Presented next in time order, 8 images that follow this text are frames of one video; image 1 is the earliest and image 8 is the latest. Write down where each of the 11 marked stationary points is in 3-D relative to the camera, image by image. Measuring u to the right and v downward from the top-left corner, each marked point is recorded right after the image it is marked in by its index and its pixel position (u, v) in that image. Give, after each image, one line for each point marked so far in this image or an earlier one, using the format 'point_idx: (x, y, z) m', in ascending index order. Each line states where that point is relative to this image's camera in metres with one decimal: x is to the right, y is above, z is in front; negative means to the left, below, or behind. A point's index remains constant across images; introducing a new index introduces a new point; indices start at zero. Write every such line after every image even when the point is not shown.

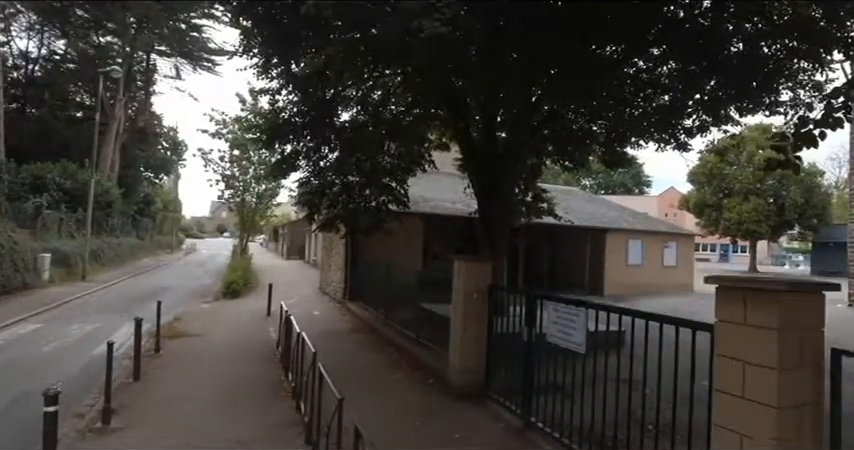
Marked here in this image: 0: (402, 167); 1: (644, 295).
0: (-0.6, +1.4, +12.5) m
1: (+7.4, -2.4, +17.5) m
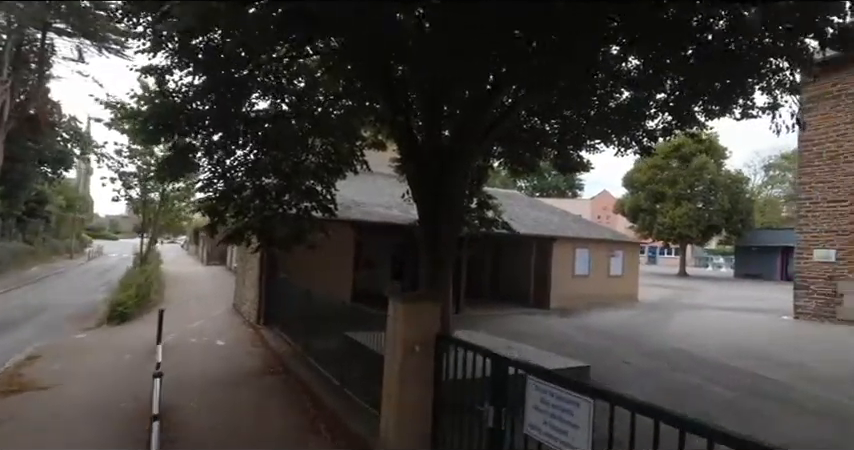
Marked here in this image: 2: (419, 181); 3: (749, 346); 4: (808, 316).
0: (-2.0, +1.2, +10.5) m
1: (+5.3, -2.6, +16.5) m
2: (-0.1, +0.8, +9.0) m
3: (+6.9, -2.5, +10.7) m
4: (+10.3, -2.5, +13.7) m
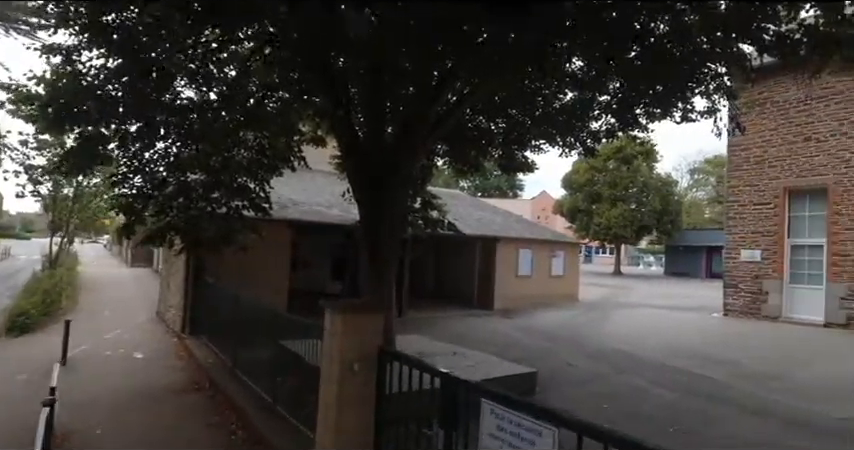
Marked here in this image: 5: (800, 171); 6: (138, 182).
0: (-3.1, +1.2, +9.8) m
1: (+3.5, -2.7, +16.5) m
2: (-1.1, +0.8, +8.4) m
3: (+5.6, -2.6, +11.0) m
4: (+8.8, -2.5, +14.4) m
5: (+9.7, +1.4, +13.3) m
6: (-5.4, +0.8, +9.4) m
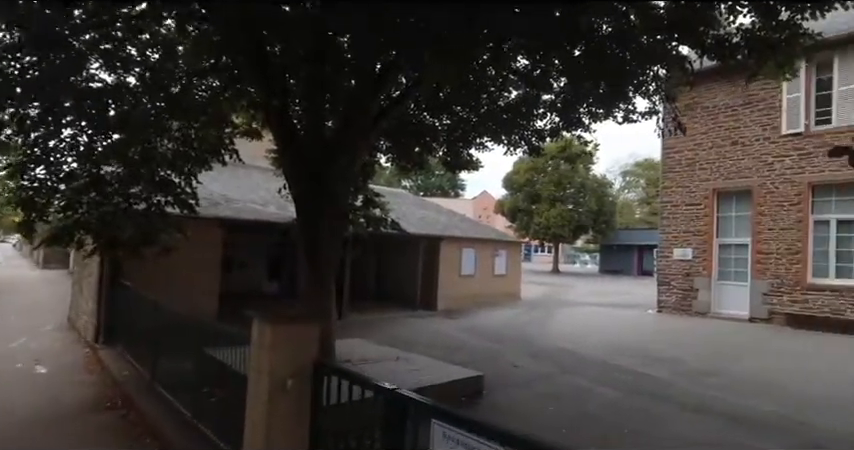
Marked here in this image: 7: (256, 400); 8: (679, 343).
0: (-4.2, +1.2, +9.0) m
1: (+1.6, -2.6, +16.4) m
2: (-2.0, +0.8, +7.9) m
3: (+4.4, -2.5, +11.2) m
4: (+7.1, -2.5, +14.9) m
5: (+8.2, +1.4, +13.9) m
6: (-6.4, +0.8, +8.4) m
7: (-1.4, -1.4, +4.1) m
8: (+5.6, -2.6, +11.1) m
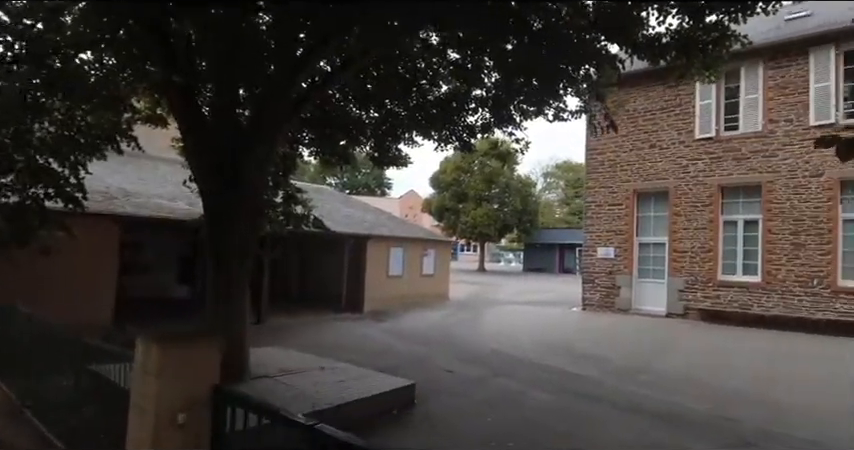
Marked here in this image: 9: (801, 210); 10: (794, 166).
0: (-5.3, +1.3, +7.7) m
1: (-0.7, -2.6, +15.9) m
2: (-3.0, +0.8, +7.0) m
3: (+2.8, -2.5, +11.1) m
4: (+5.0, -2.5, +15.2) m
5: (+6.2, +1.4, +14.4) m
6: (-7.4, +0.9, +6.8) m
7: (-1.8, -1.4, +3.3) m
8: (+4.0, -2.6, +11.3) m
9: (+8.9, +0.4, +12.1) m
10: (+8.8, +1.4, +12.3) m
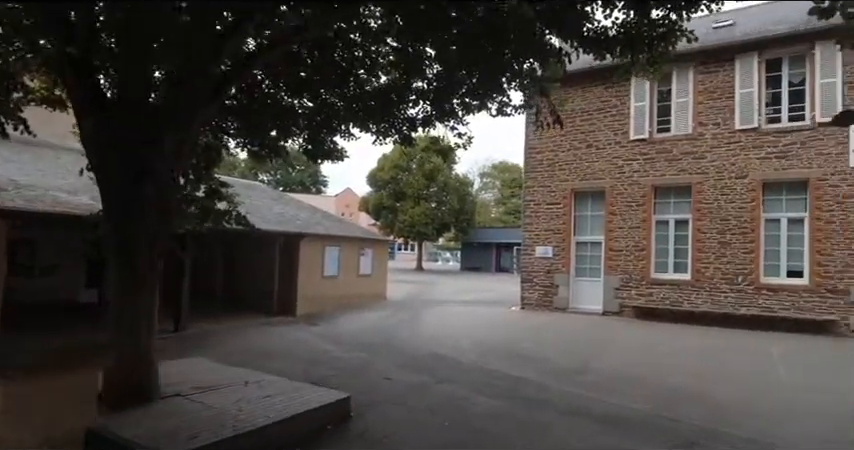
0: (-6.2, +1.3, +6.5) m
1: (-2.6, -2.5, +15.2) m
2: (-3.8, +0.9, +6.0) m
3: (+1.5, -2.5, +10.9) m
4: (+3.1, -2.5, +15.2) m
5: (+4.5, +1.5, +14.5) m
6: (-8.1, +1.0, +5.3) m
7: (-2.2, -1.3, +2.5) m
8: (+2.6, -2.5, +11.2) m
9: (+7.4, +0.4, +12.5) m
10: (+7.4, +1.4, +12.7) m
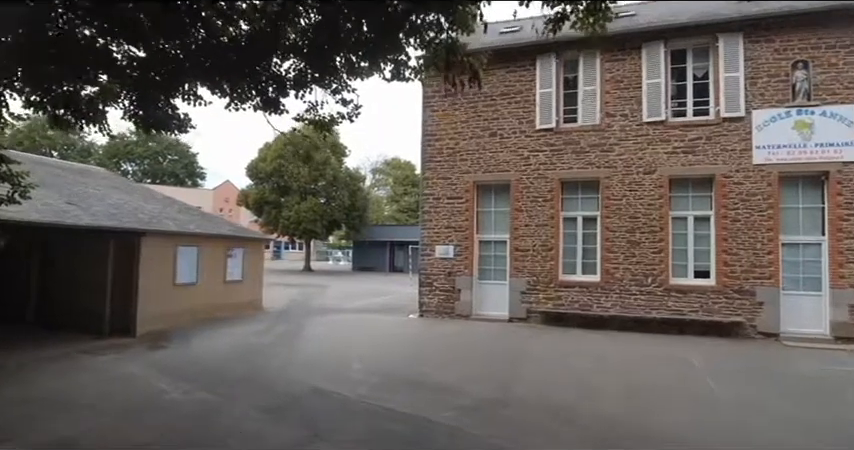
0: (-7.1, +1.4, +3.0) m
1: (-5.5, -2.4, +12.3) m
2: (-4.7, +0.9, +3.0) m
3: (-0.6, -2.4, +8.9) m
4: (+0.1, -2.4, +13.5) m
5: (+1.6, +1.5, +13.1) m
6: (-8.8, +1.1, +1.5) m
7: (-2.4, -1.3, 0.0) m
8: (+0.5, -2.5, +9.4) m
9: (+4.9, +0.4, +11.8) m
10: (+4.8, +1.5, +11.9) m
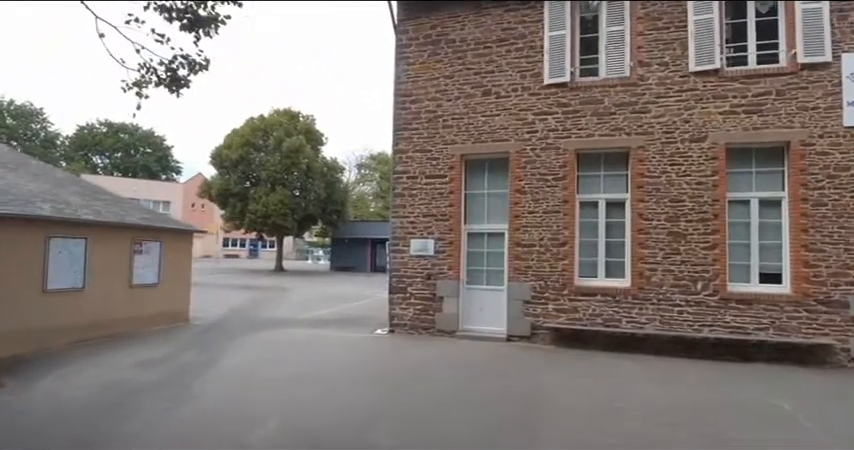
0: (-7.5, +1.7, -0.3) m
1: (-6.0, -2.2, +9.0) m
2: (-5.0, +1.2, -0.2) m
3: (-1.1, -2.2, +5.8) m
4: (-0.5, -2.1, +10.3) m
5: (+1.0, +1.8, +10.0) m
6: (-9.1, +1.3, -1.8) m
7: (-2.7, -1.0, -3.2) m
8: (0.0, -2.2, +6.3) m
9: (+4.3, +0.7, +8.7) m
10: (+4.3, +1.7, +8.9) m
